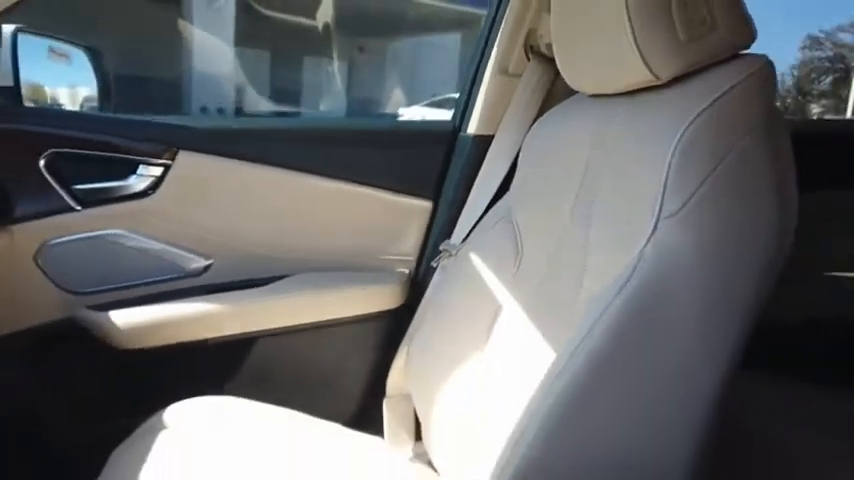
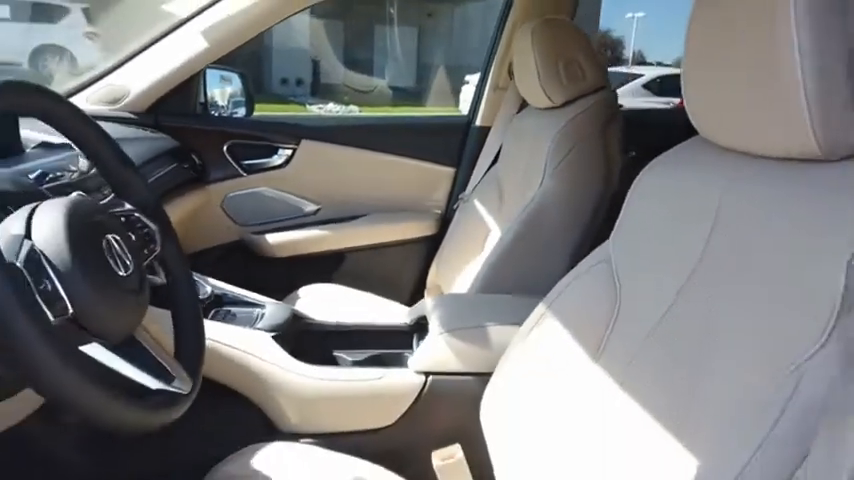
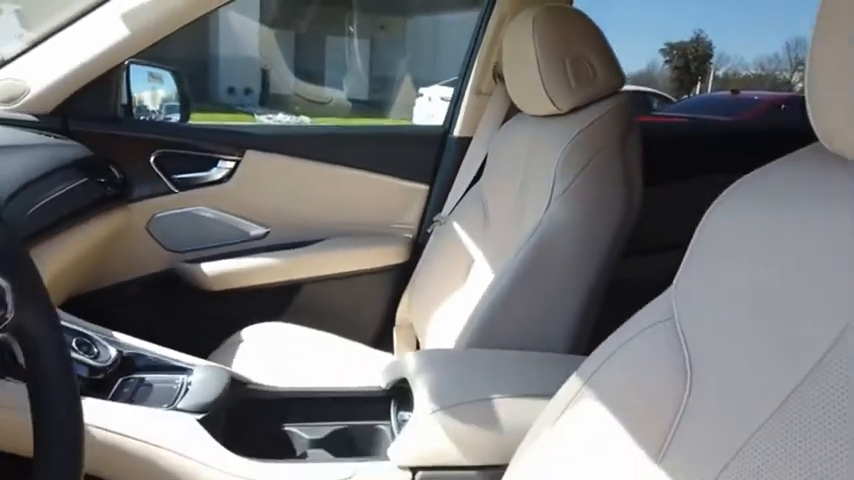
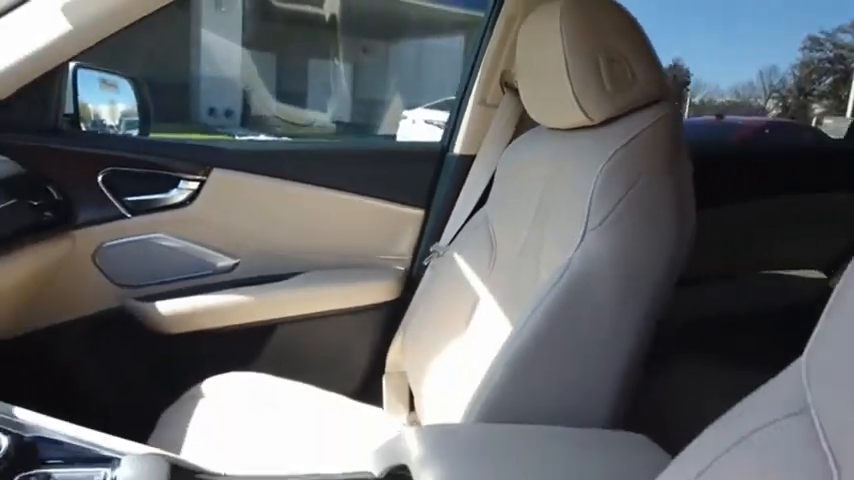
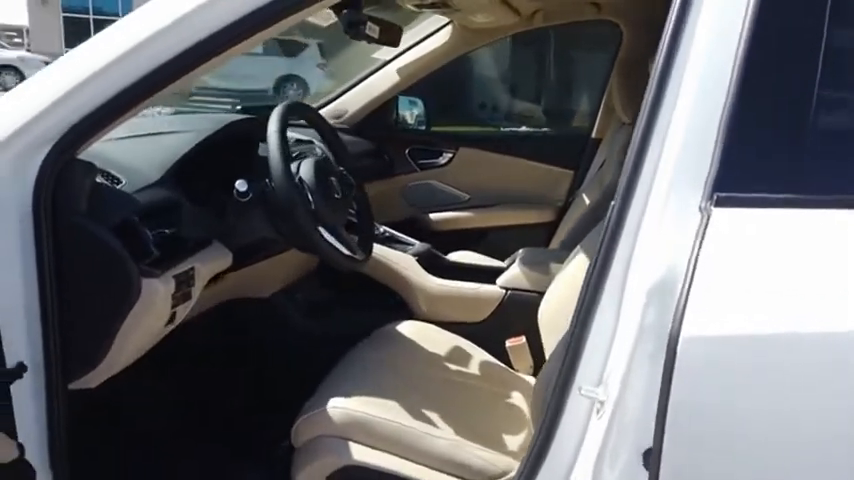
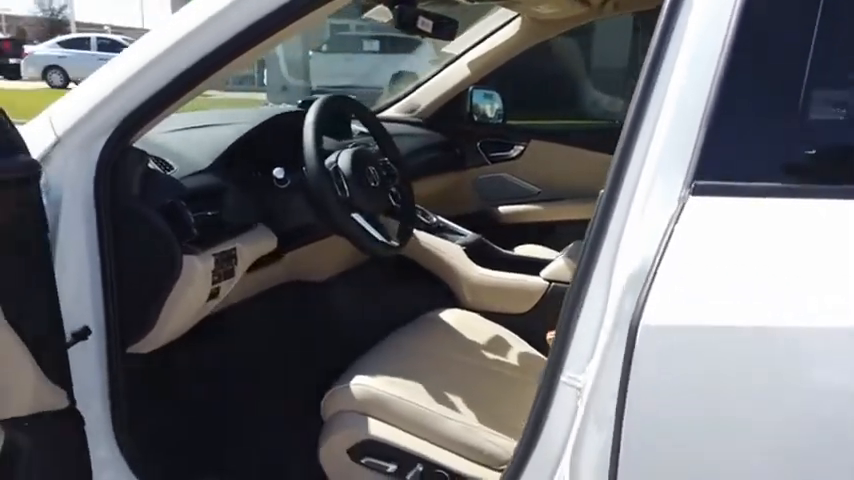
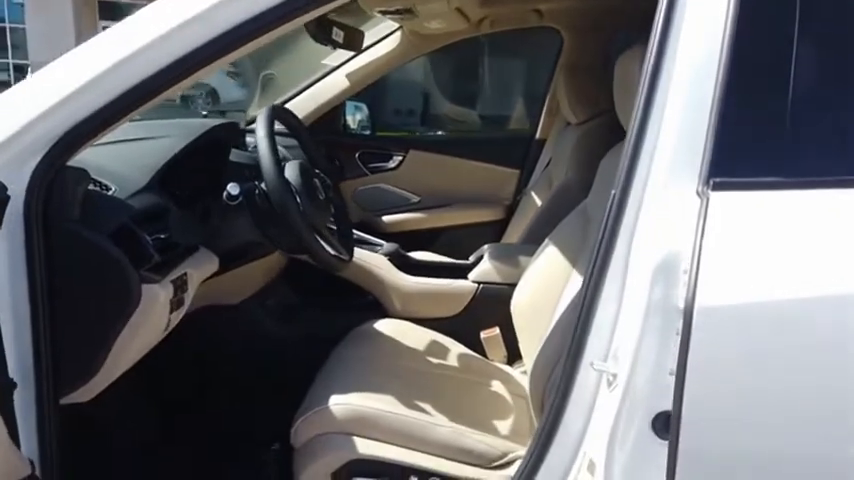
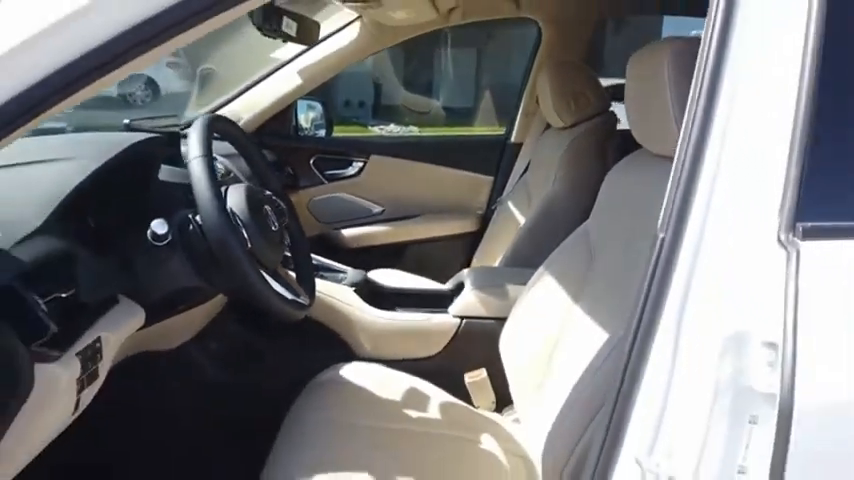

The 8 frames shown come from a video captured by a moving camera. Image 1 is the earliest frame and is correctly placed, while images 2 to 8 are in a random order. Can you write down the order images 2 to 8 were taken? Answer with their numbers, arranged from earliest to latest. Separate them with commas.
4, 3, 2, 8, 7, 5, 6
